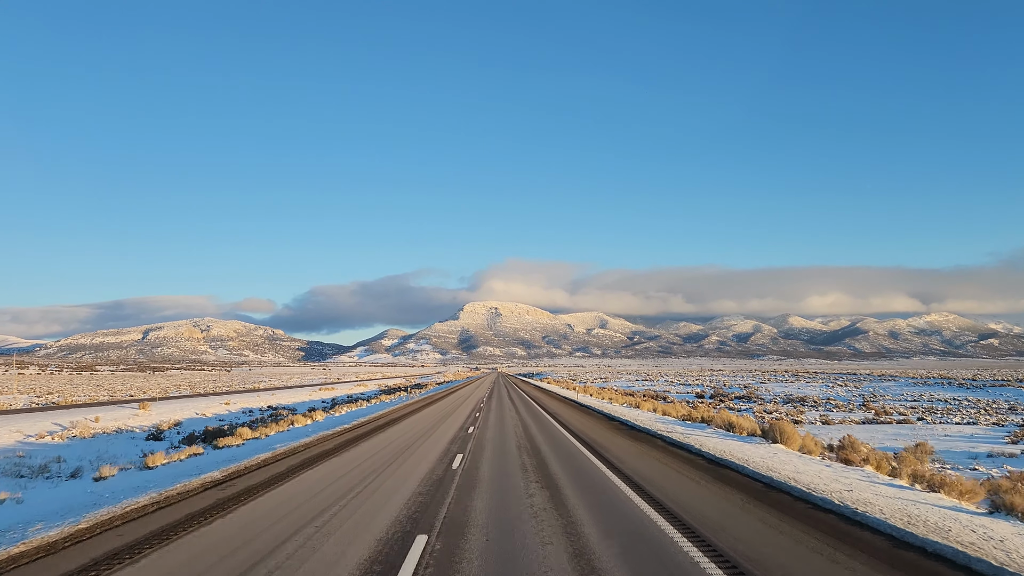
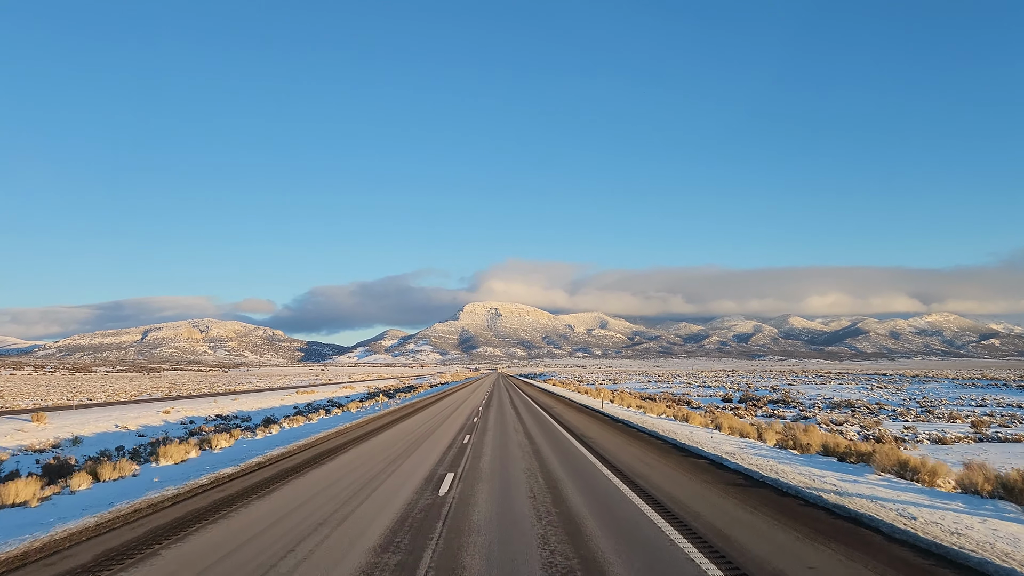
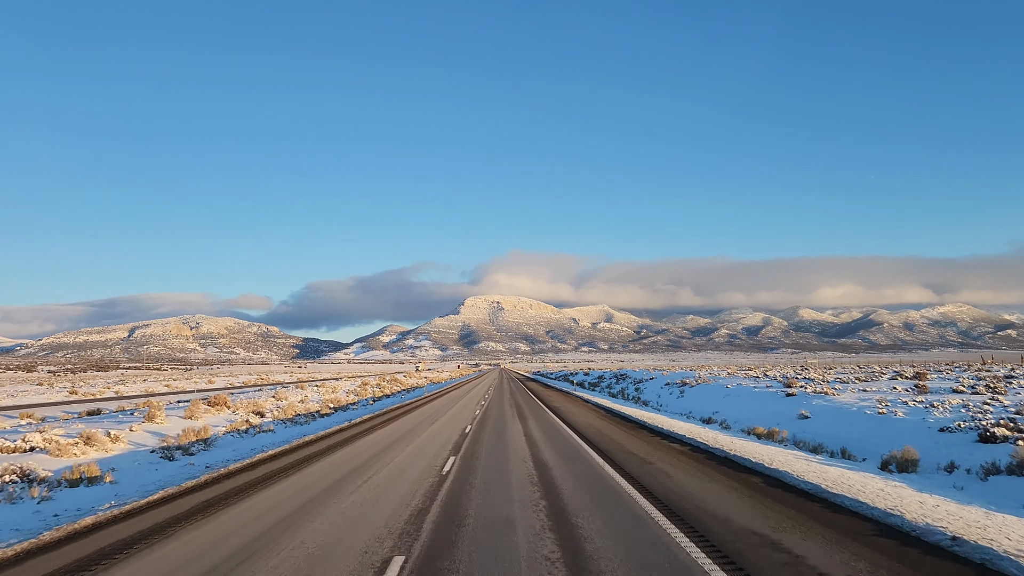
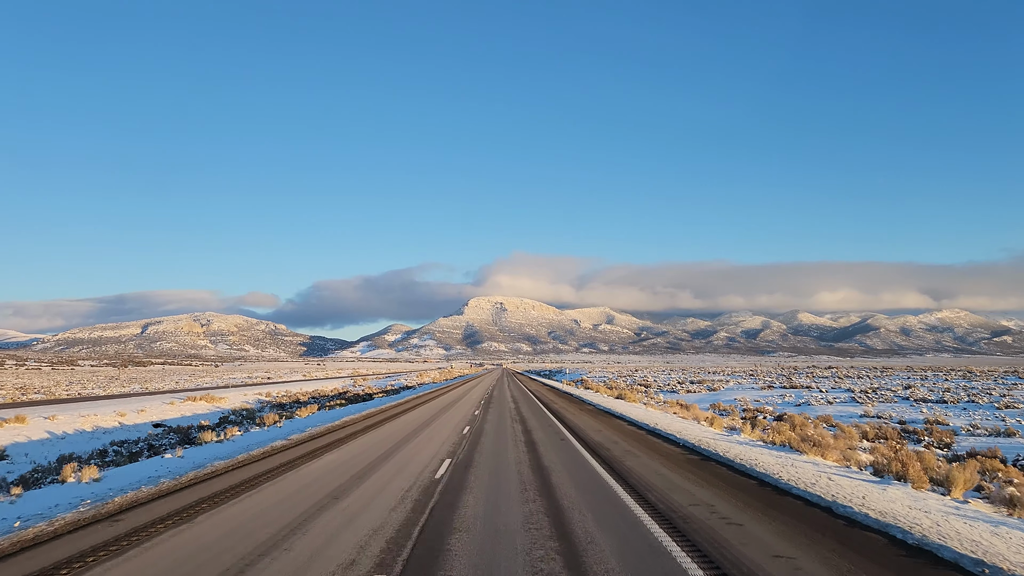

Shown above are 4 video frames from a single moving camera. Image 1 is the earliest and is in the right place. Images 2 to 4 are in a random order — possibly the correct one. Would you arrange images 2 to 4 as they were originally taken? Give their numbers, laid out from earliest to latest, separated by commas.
2, 4, 3
